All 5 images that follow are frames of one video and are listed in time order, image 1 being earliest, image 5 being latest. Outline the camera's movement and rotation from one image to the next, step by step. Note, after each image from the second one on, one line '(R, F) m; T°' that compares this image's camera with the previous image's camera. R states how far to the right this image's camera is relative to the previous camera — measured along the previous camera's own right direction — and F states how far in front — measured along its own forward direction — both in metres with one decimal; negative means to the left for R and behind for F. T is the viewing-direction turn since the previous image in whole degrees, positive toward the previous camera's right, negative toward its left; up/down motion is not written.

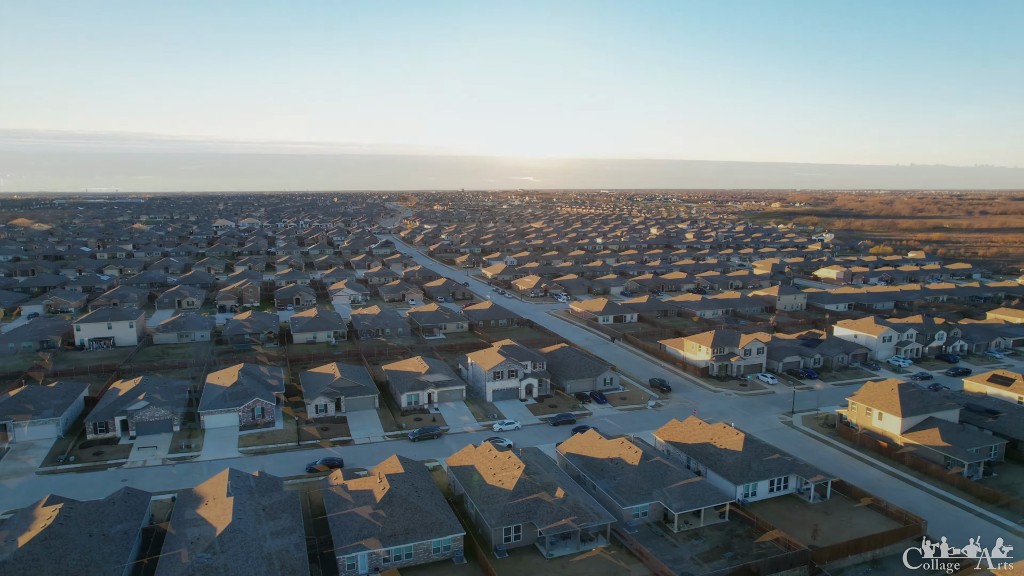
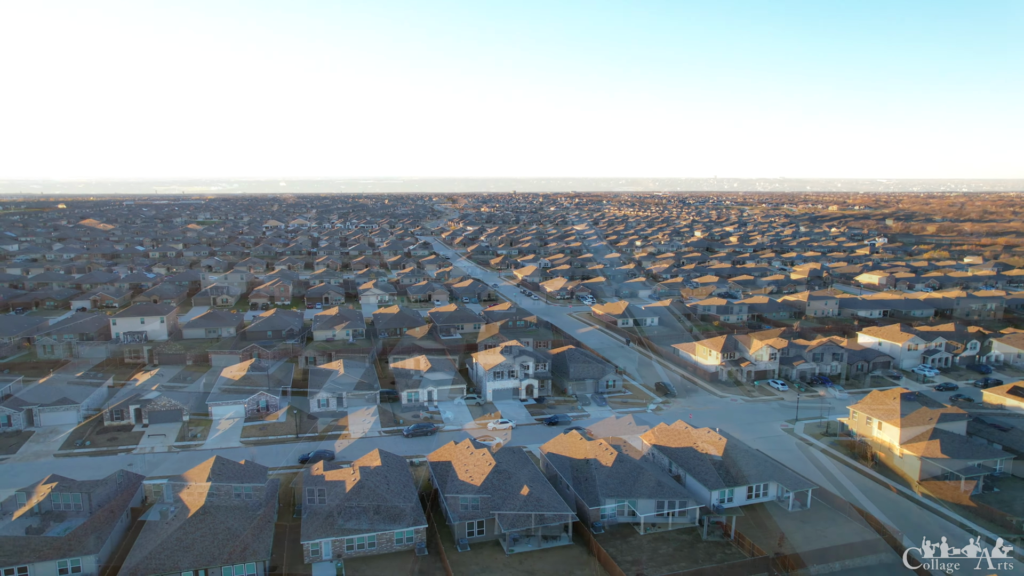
(+4.2, -0.7) m; -5°
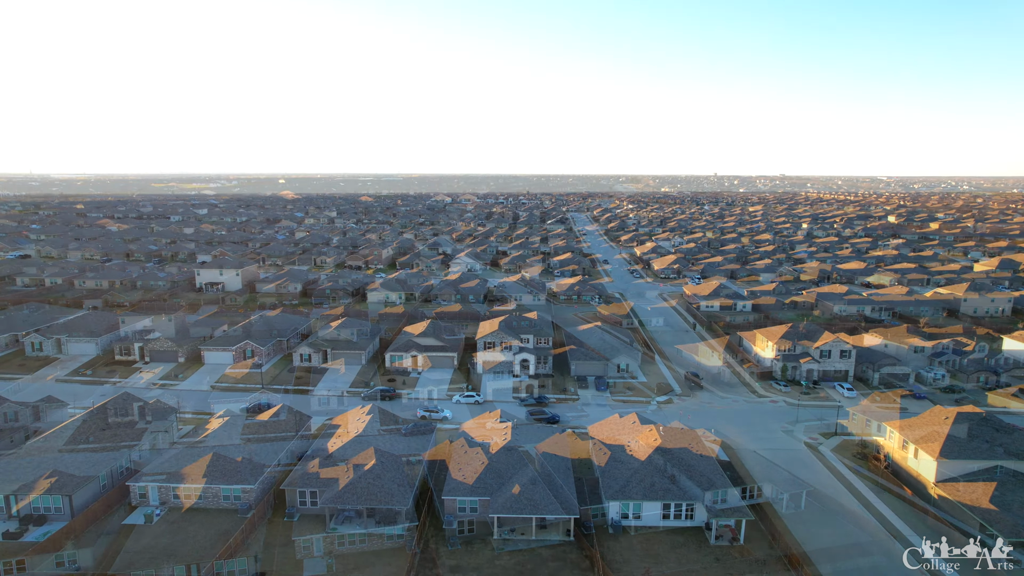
(+15.4, +7.1) m; -17°
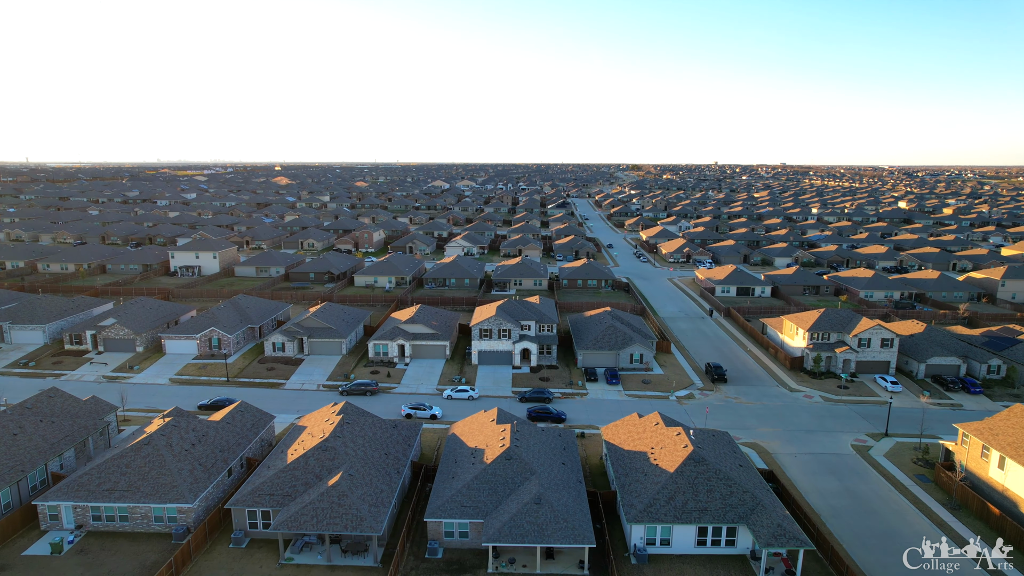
(0.0, +5.5) m; 0°
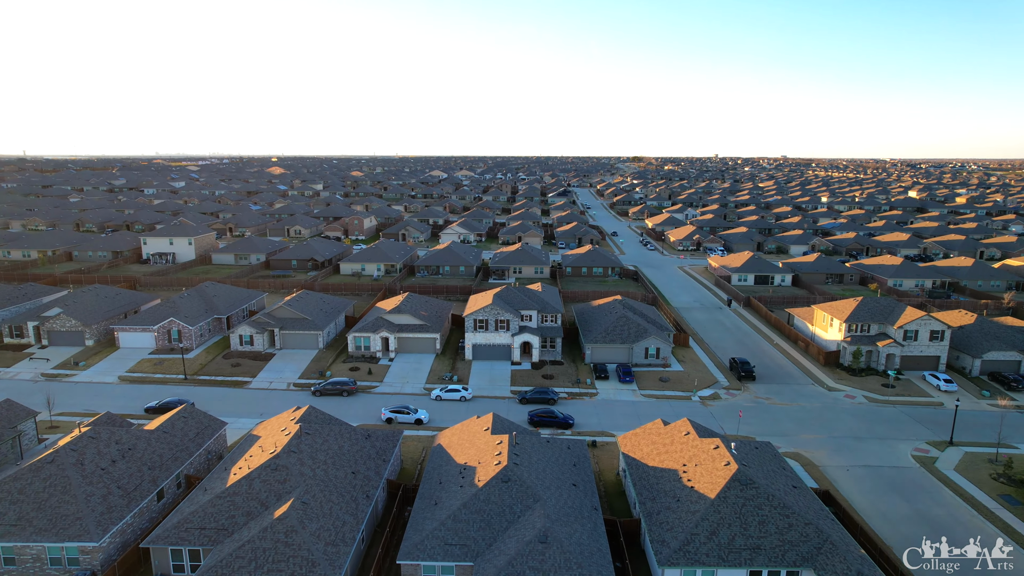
(+0.1, +5.1) m; 0°
